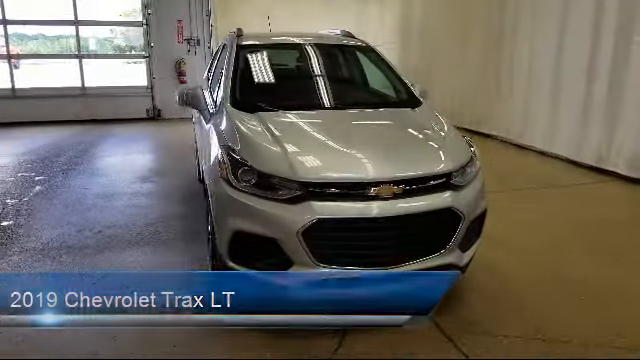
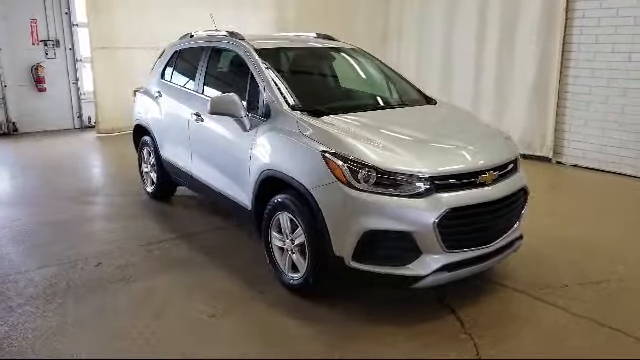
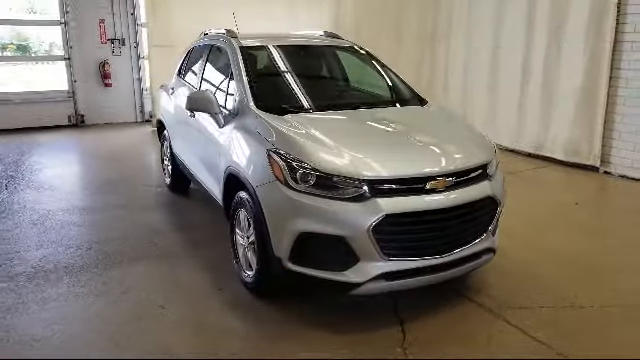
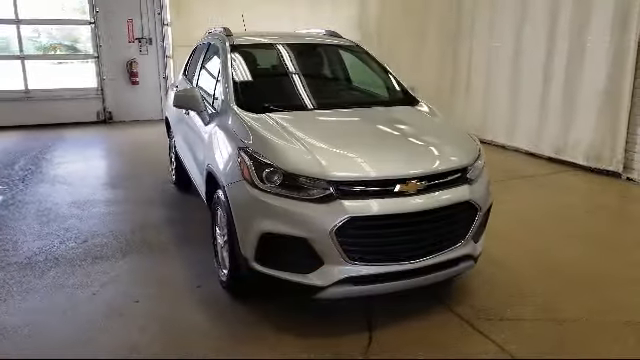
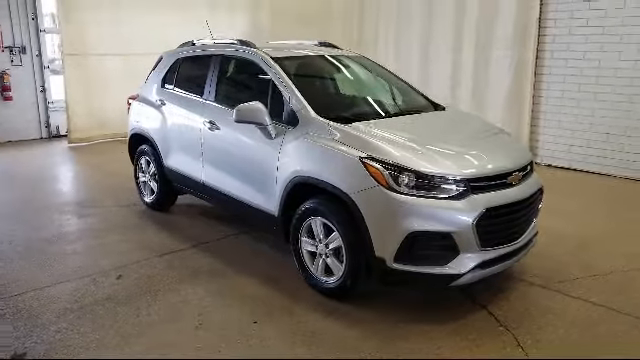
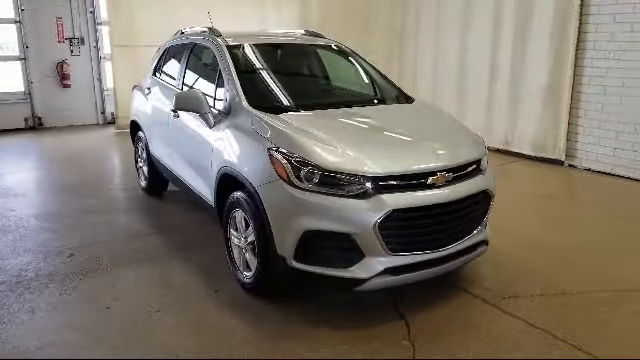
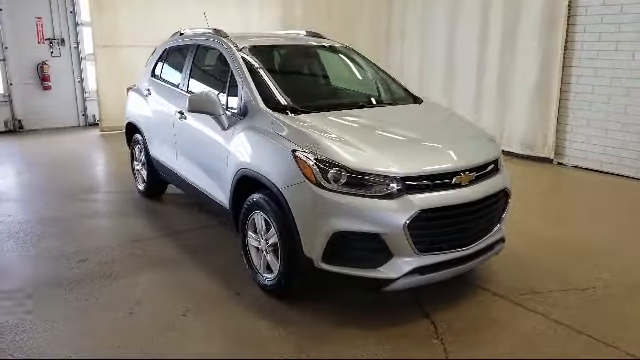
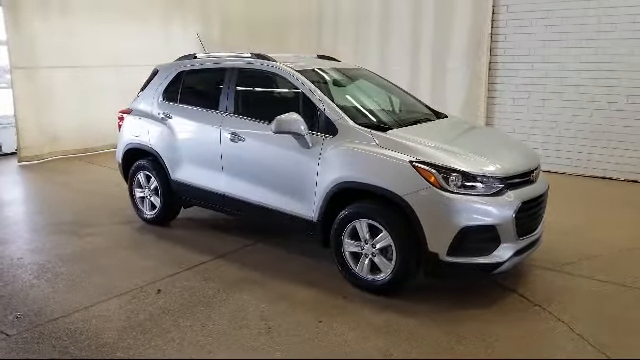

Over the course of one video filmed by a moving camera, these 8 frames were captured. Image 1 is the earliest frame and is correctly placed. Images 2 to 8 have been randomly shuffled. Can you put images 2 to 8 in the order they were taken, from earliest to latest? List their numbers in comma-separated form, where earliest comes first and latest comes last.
4, 3, 6, 7, 2, 5, 8
